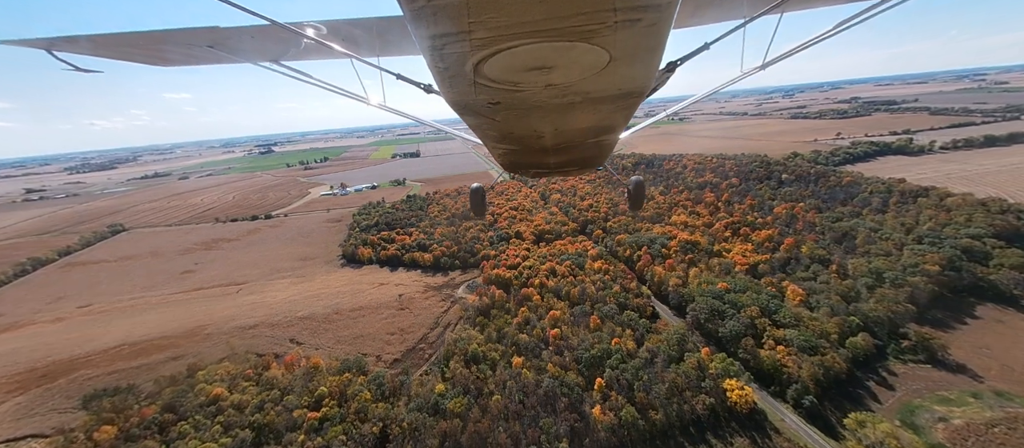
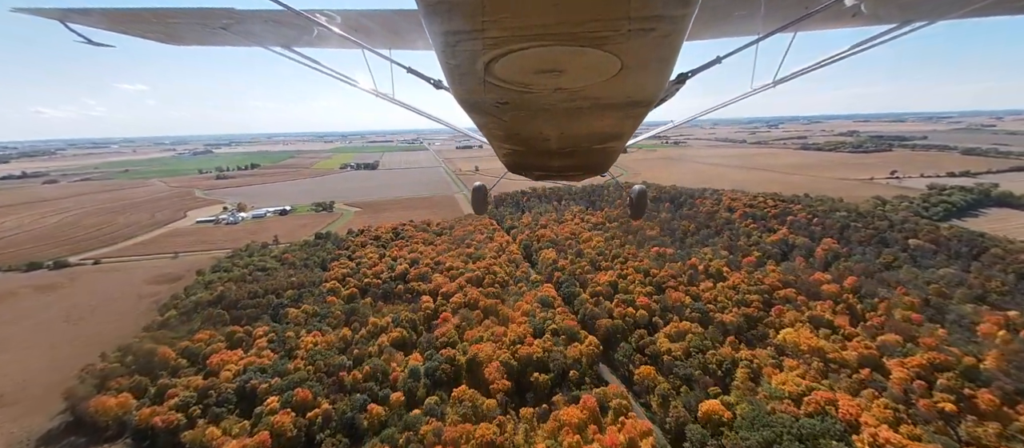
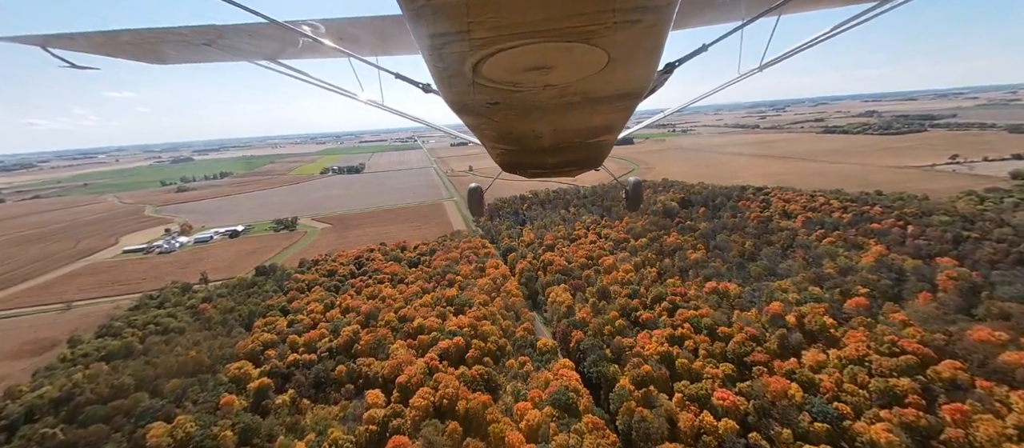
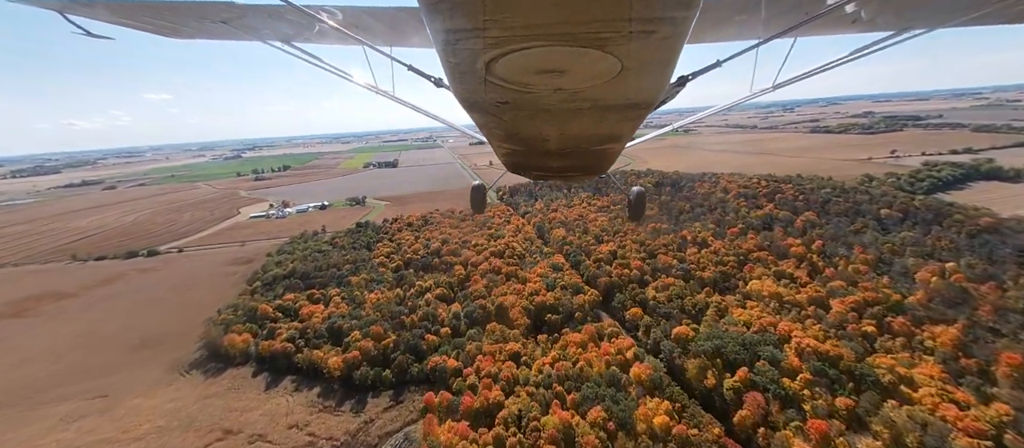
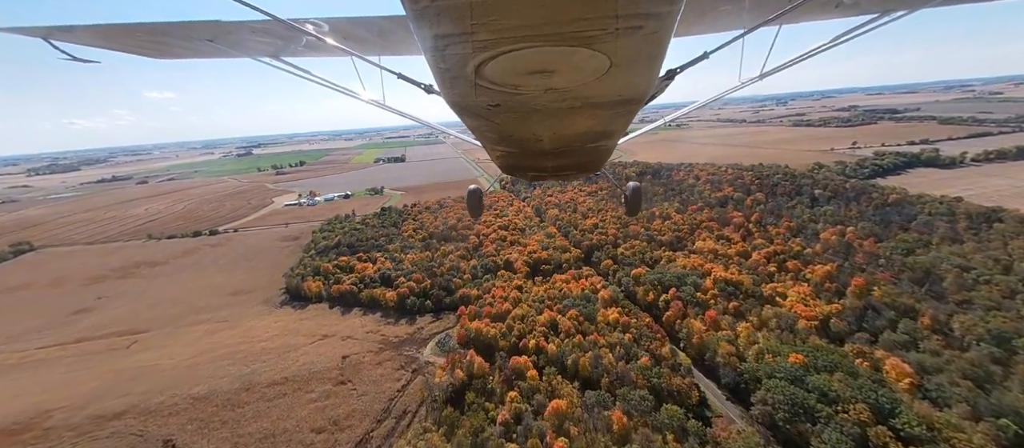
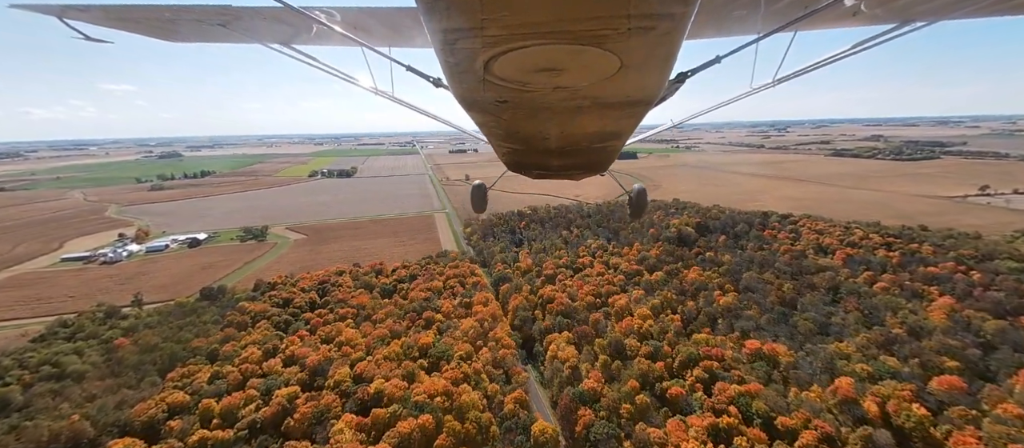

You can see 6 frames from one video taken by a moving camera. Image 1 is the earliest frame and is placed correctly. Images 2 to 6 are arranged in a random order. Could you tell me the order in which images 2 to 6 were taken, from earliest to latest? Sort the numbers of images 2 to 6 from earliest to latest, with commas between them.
5, 4, 2, 3, 6
